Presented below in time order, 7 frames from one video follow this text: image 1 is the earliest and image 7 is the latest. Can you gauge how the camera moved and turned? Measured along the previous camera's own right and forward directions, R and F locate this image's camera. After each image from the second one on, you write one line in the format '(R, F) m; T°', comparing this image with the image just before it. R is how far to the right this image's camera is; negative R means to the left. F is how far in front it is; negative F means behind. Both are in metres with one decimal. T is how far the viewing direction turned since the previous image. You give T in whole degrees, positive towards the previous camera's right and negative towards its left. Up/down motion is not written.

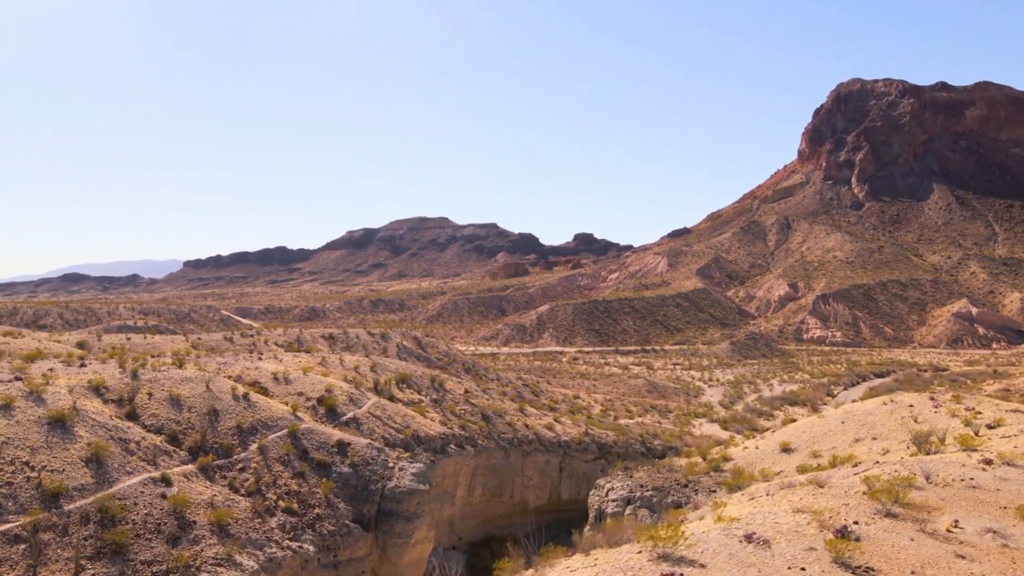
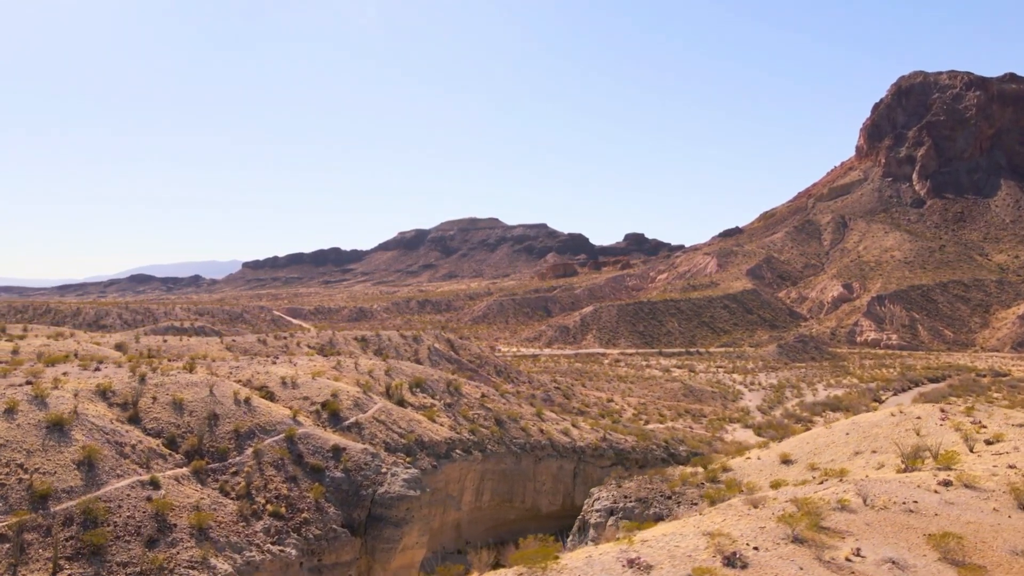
(+1.0, 0.0) m; -4°
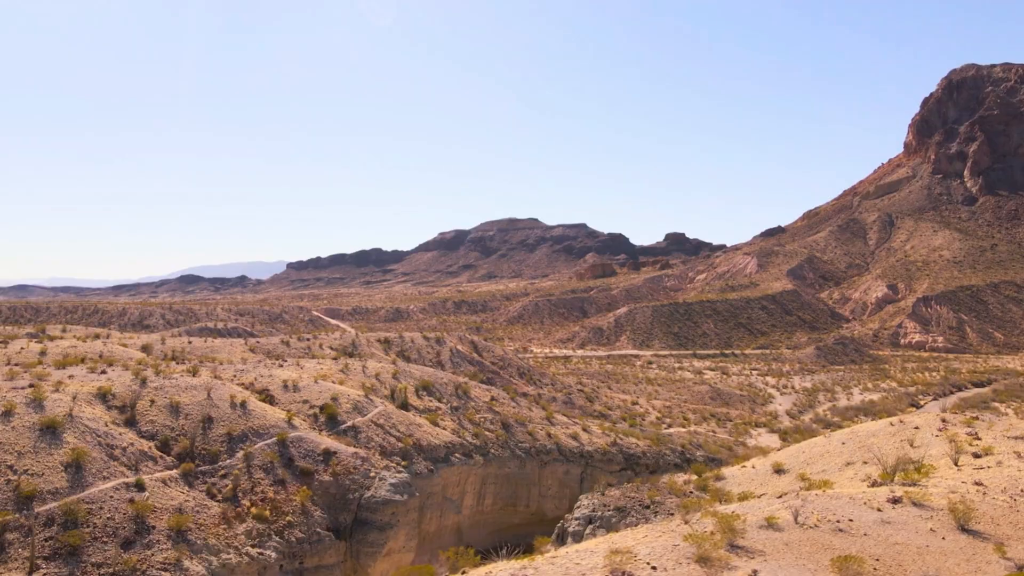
(+0.9, 0.0) m; -3°
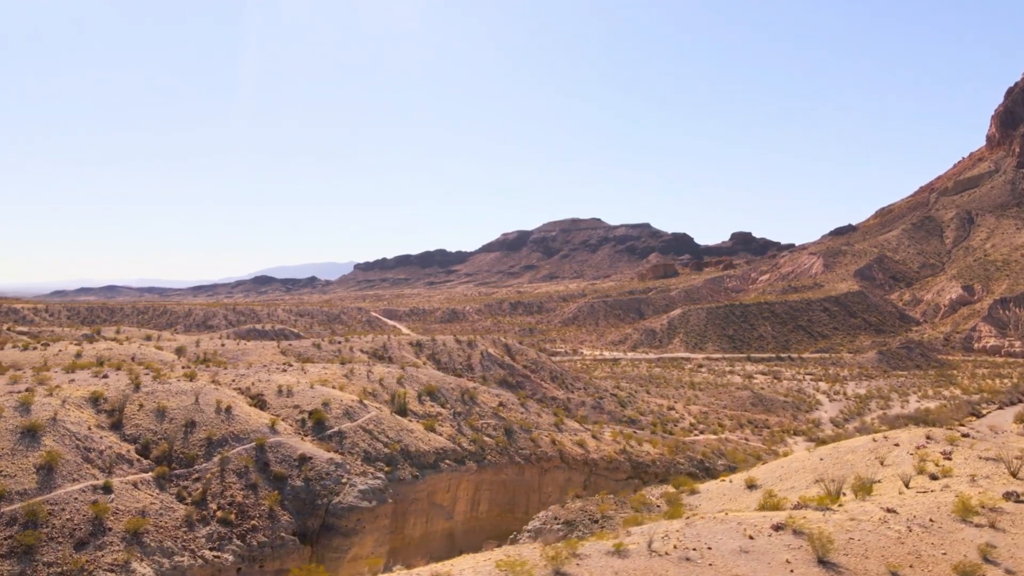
(+1.6, +0.1) m; -4°
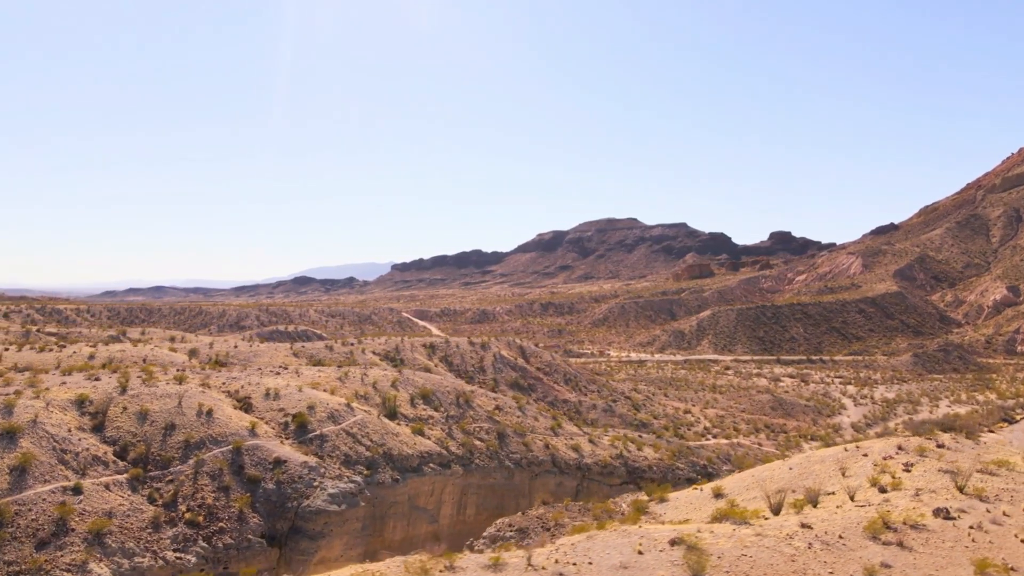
(+1.2, 0.0) m; -2°
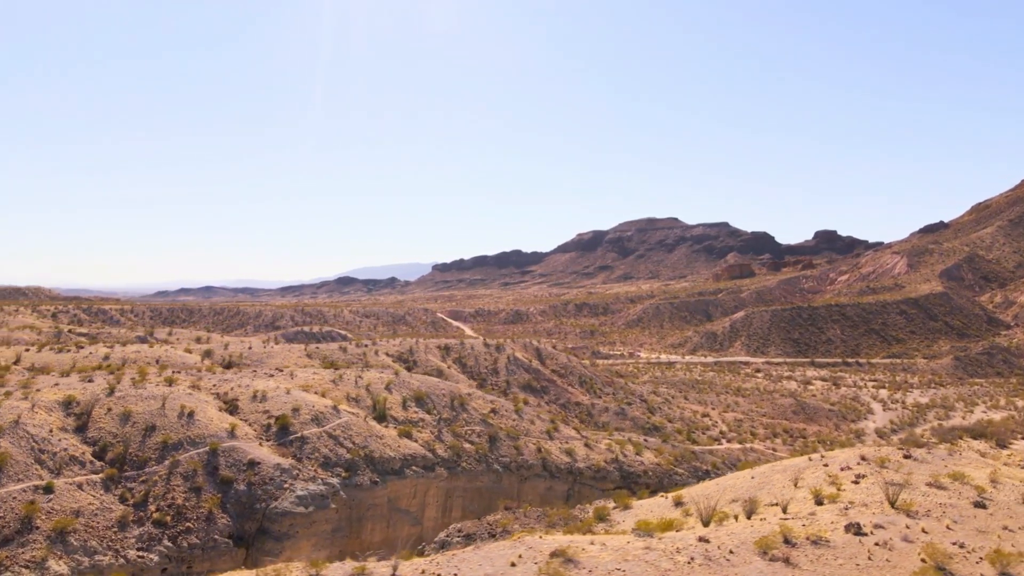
(+1.3, -0.1) m; -2°
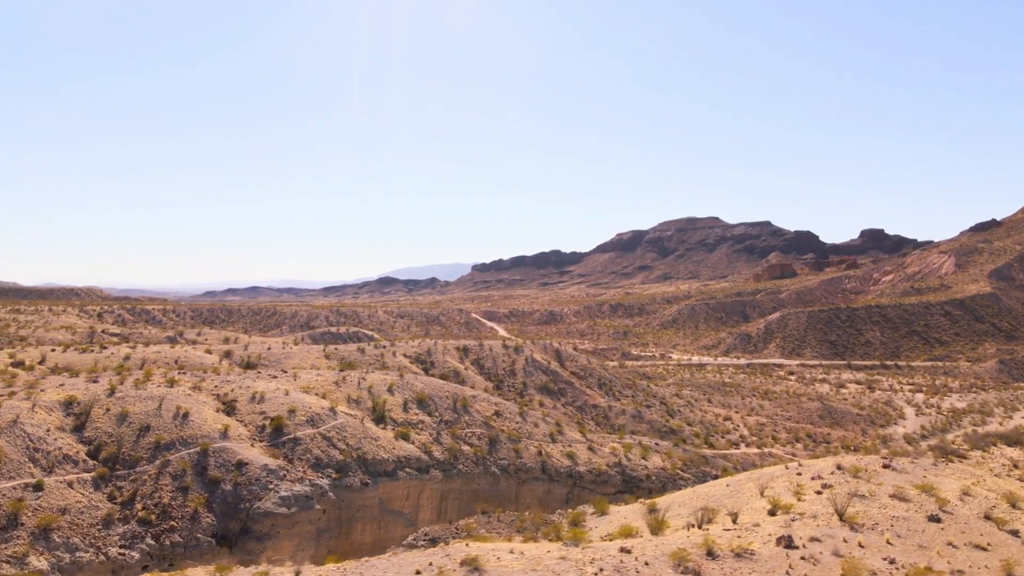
(+1.1, -0.1) m; -3°
